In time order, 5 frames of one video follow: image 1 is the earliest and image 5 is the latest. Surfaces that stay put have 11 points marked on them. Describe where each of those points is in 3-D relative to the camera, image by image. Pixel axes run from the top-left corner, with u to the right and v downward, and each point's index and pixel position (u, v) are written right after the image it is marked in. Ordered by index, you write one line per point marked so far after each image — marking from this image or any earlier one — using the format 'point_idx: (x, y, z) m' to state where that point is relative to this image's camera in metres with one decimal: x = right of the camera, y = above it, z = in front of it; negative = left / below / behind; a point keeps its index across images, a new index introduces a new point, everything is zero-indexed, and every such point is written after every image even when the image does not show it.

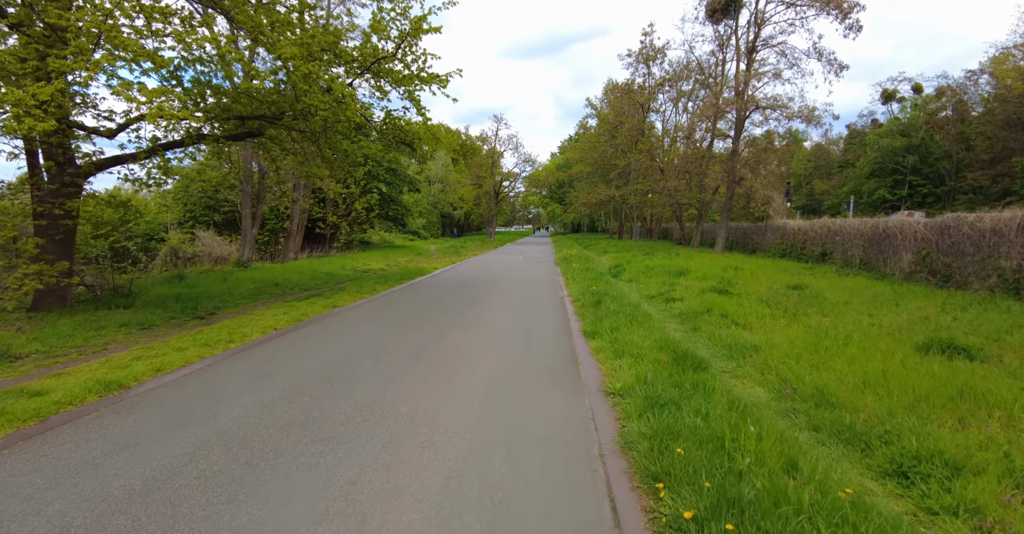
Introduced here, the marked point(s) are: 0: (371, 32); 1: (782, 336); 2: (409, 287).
0: (-2.9, +4.8, +9.9) m
1: (+3.5, -0.9, +6.4) m
2: (-2.8, -0.5, +12.9) m
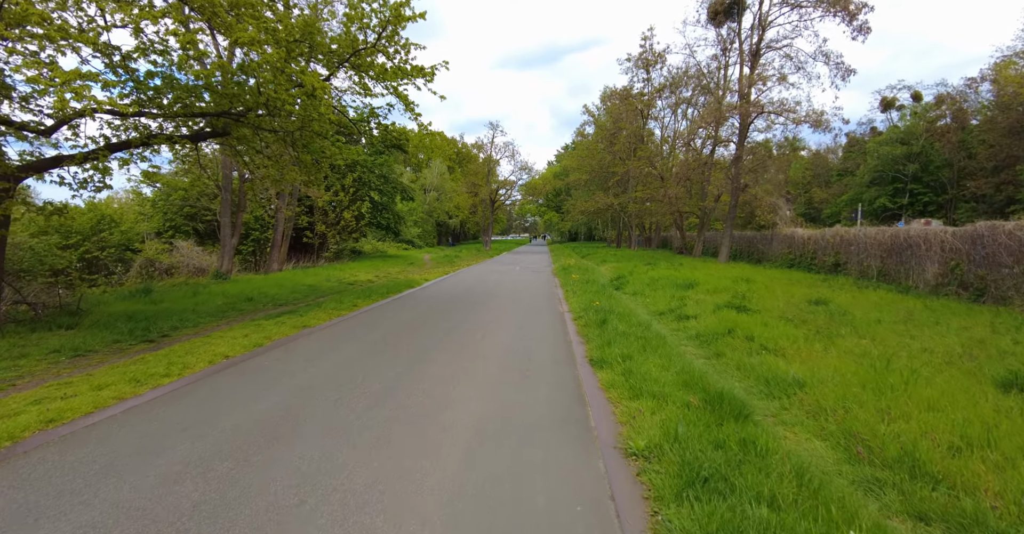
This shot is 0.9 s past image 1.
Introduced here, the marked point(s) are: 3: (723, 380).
0: (-3.0, +4.5, +9.0) m
1: (+3.4, -1.1, +5.3) m
2: (-2.9, -0.8, +11.9) m
3: (+2.2, -1.2, +5.1) m
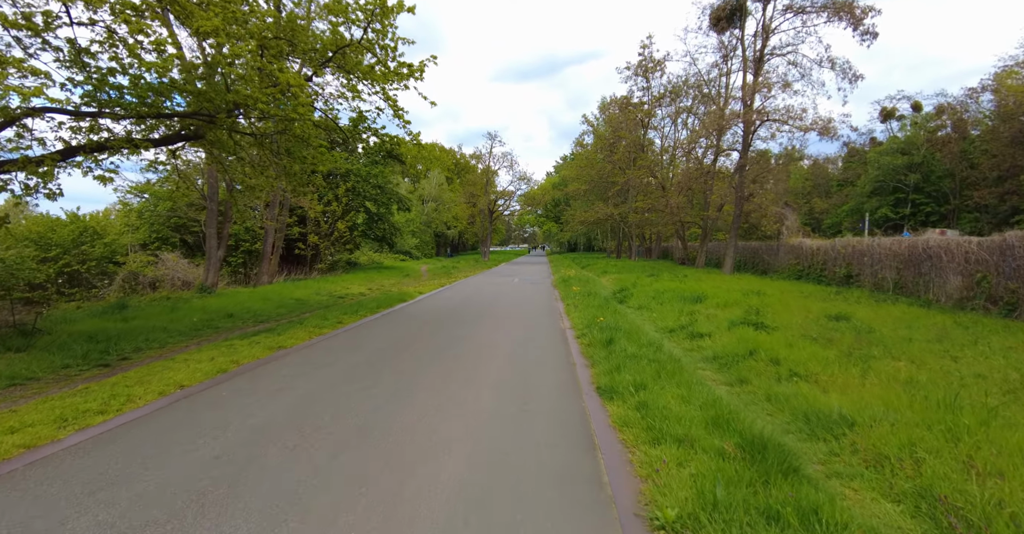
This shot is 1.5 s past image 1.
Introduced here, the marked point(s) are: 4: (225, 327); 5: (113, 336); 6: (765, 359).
0: (-3.0, +4.3, +8.3) m
1: (+3.4, -1.2, +4.6) m
2: (-2.9, -1.1, +11.1) m
3: (+2.2, -1.3, +4.4) m
4: (-5.9, -1.2, +9.9) m
5: (-6.9, -1.2, +8.4) m
6: (+3.3, -1.2, +6.3) m
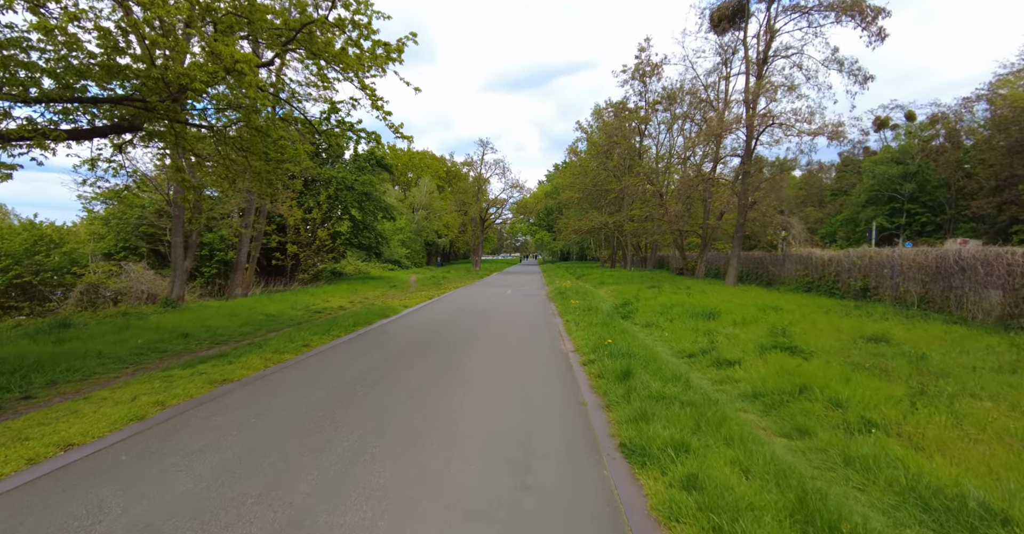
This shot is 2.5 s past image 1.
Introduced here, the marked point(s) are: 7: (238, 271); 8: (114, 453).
0: (-3.1, +4.1, +7.1) m
1: (+3.4, -1.4, +3.4) m
2: (-3.1, -1.4, +9.8) m
3: (+2.2, -1.5, +3.1) m
4: (-6.0, -1.5, +8.6) m
5: (-7.0, -1.4, +7.0) m
6: (+3.2, -1.4, +5.0) m
7: (-10.7, -0.1, +19.3) m
8: (-3.2, -1.5, +3.9) m
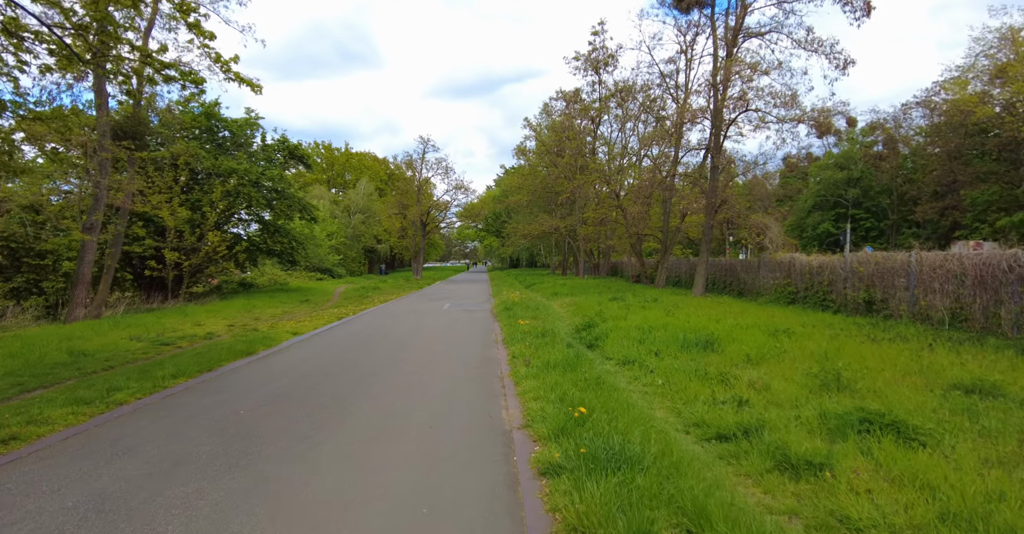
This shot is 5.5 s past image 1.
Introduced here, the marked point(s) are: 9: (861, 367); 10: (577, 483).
0: (-4.0, +3.9, +3.2) m
1: (+2.9, -1.5, +0.1) m
2: (-4.1, -1.6, +5.8) m
3: (+1.7, -1.6, -0.3) m
4: (-6.9, -1.7, +4.3) m
5: (-7.7, -1.6, +2.7) m
6: (+2.6, -1.5, +1.7) m
7: (-12.7, -0.5, +14.5) m
8: (-3.7, -1.6, -0.1) m
9: (+4.8, -1.3, +6.8) m
10: (+0.5, -1.5, +3.6) m
